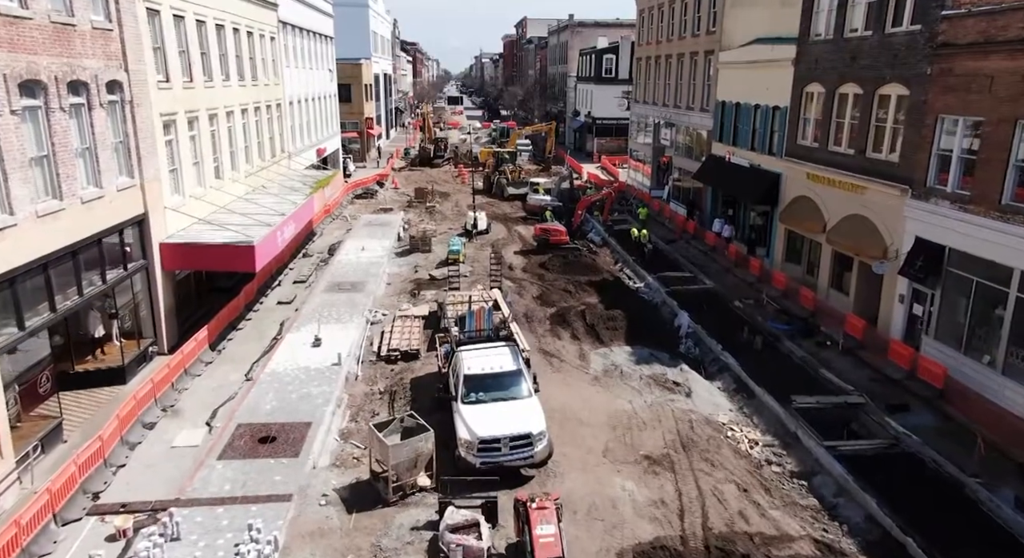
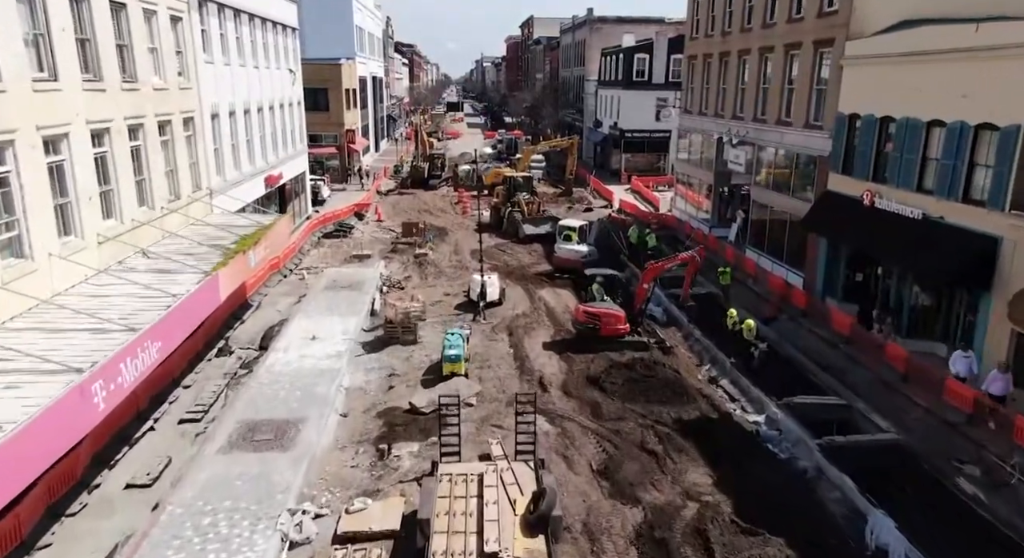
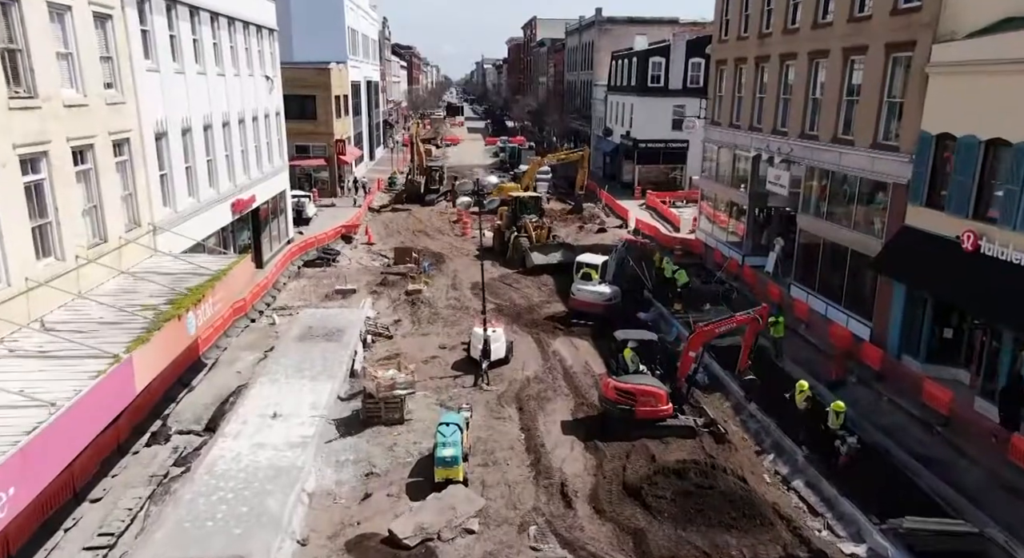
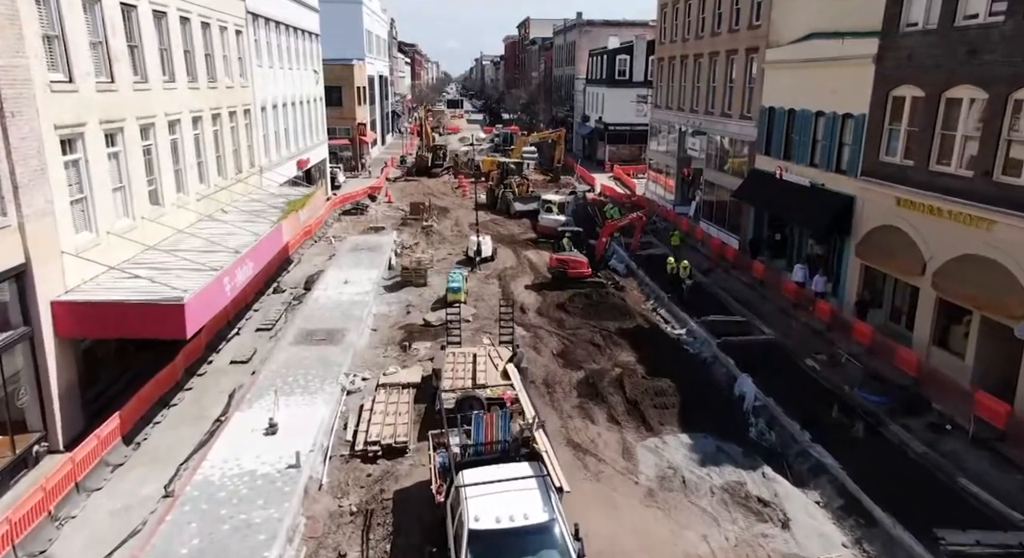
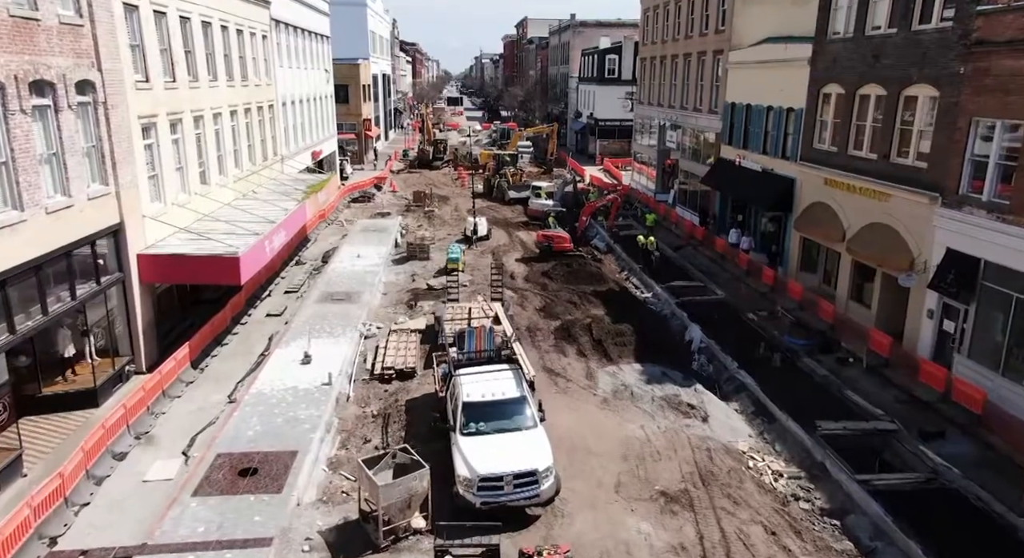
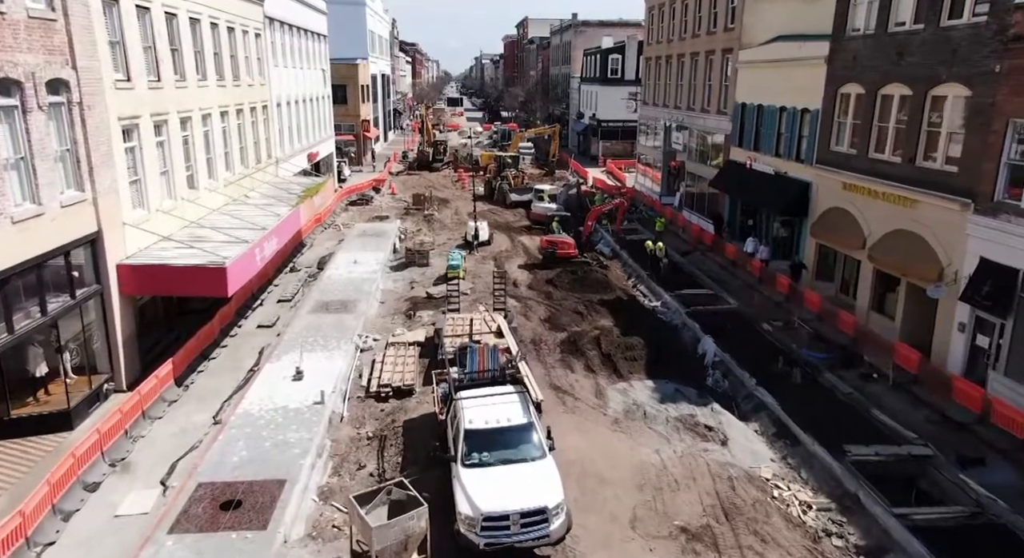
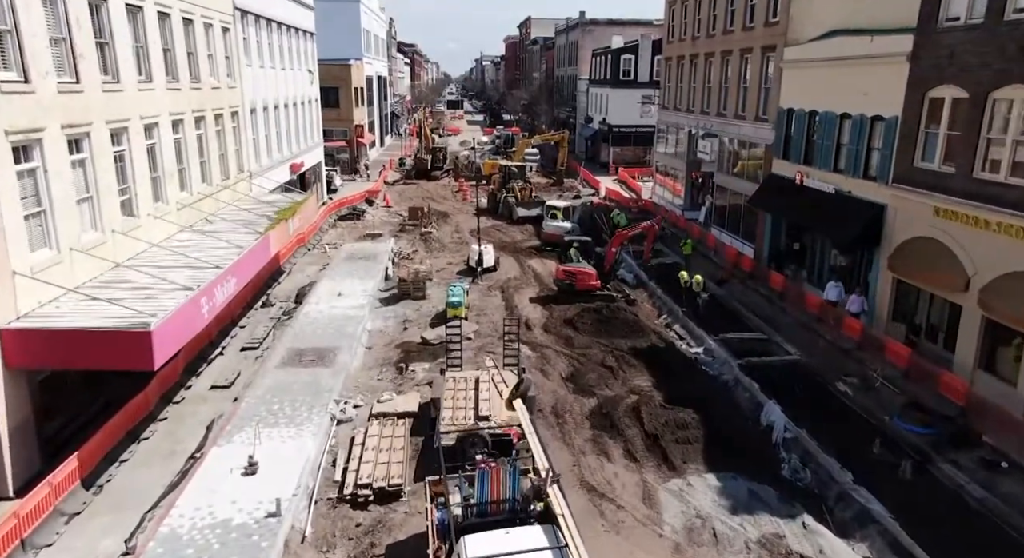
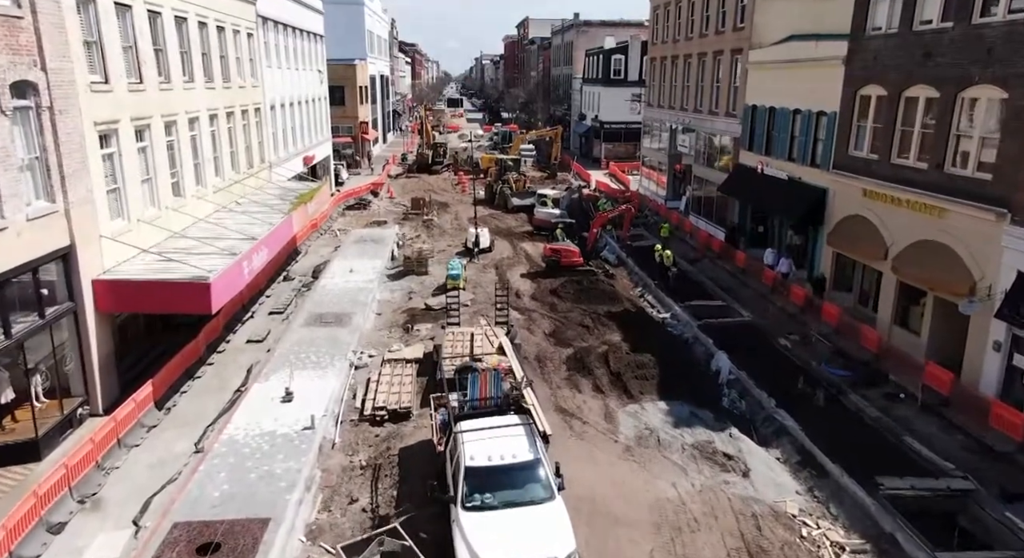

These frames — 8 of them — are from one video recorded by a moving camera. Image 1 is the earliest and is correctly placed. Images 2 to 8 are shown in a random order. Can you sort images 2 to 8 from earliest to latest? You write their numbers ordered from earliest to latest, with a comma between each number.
5, 6, 8, 4, 7, 2, 3
